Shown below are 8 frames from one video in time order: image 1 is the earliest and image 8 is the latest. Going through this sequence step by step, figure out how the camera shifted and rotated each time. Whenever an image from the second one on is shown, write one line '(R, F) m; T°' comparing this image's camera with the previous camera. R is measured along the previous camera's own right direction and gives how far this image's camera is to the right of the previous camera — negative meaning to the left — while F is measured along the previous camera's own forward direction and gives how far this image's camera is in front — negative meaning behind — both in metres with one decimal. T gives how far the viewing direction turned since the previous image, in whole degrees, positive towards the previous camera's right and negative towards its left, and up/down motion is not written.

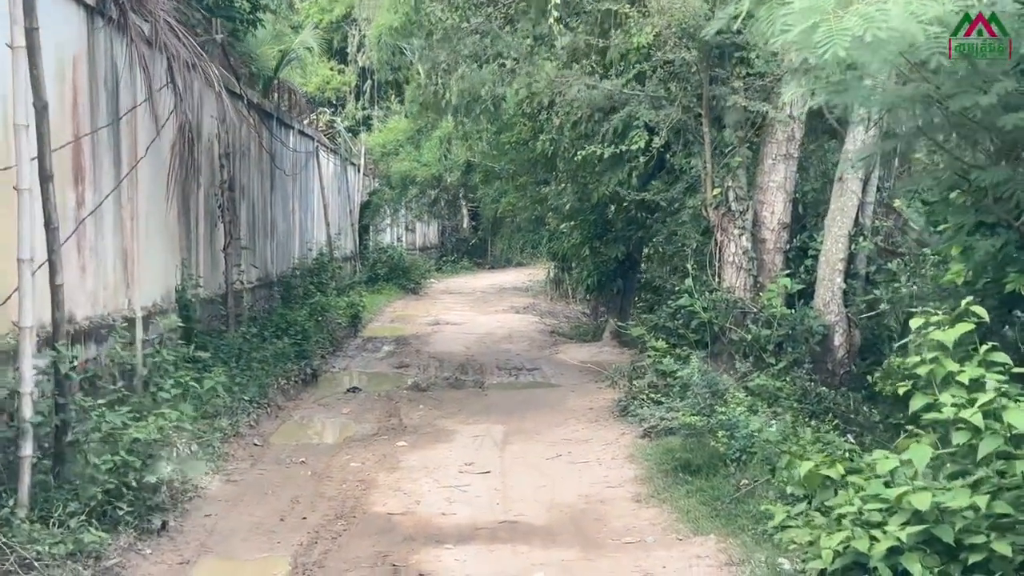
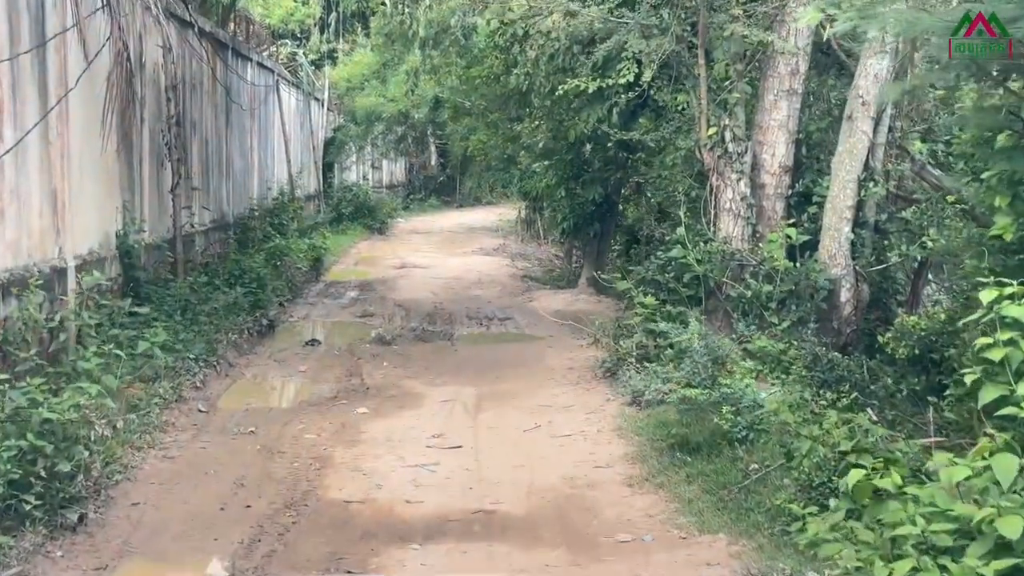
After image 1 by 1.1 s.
(0.0, +0.7) m; +1°
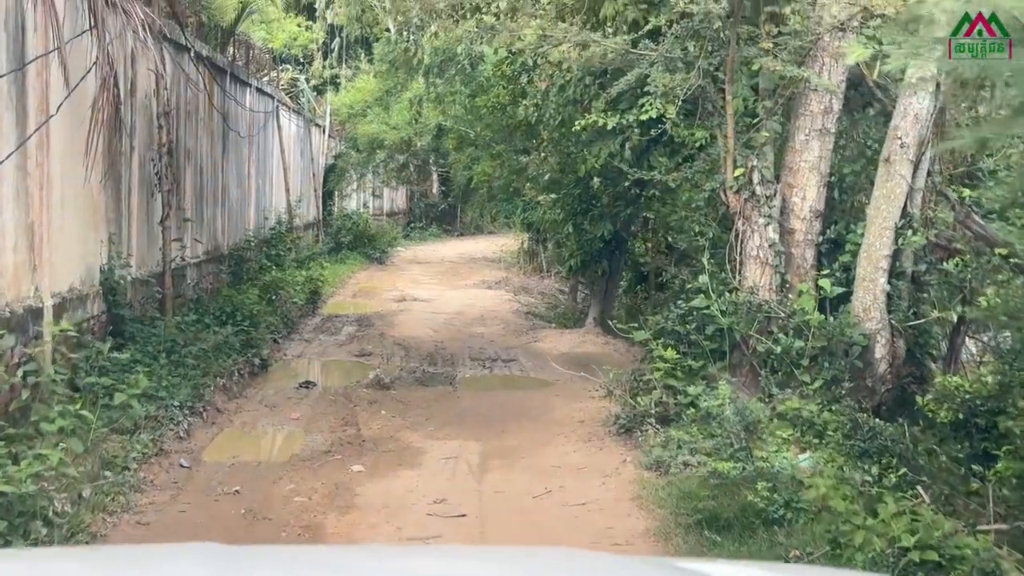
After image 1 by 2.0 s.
(0.0, +0.5) m; 0°
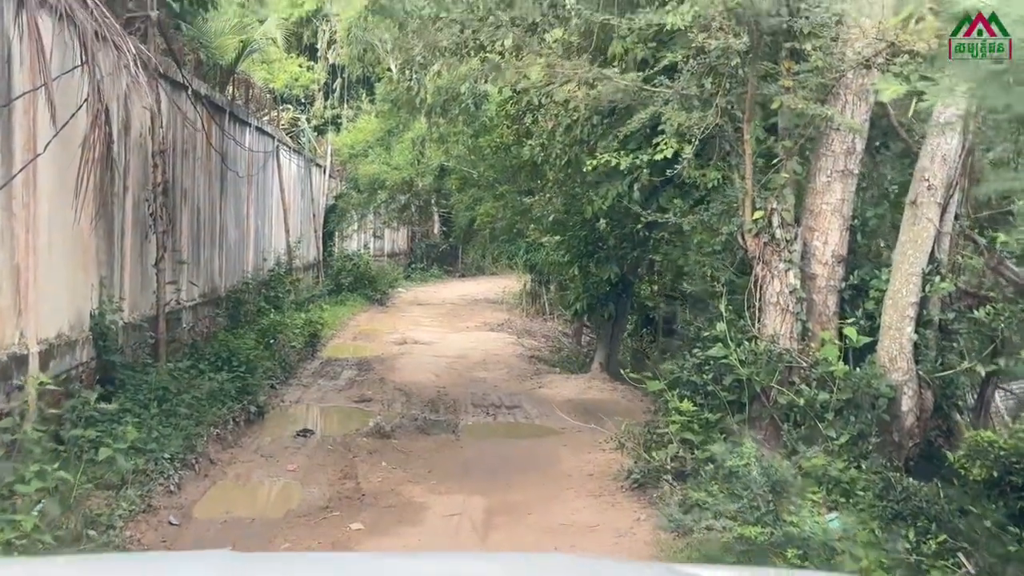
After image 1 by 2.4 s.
(0.0, +0.3) m; 0°
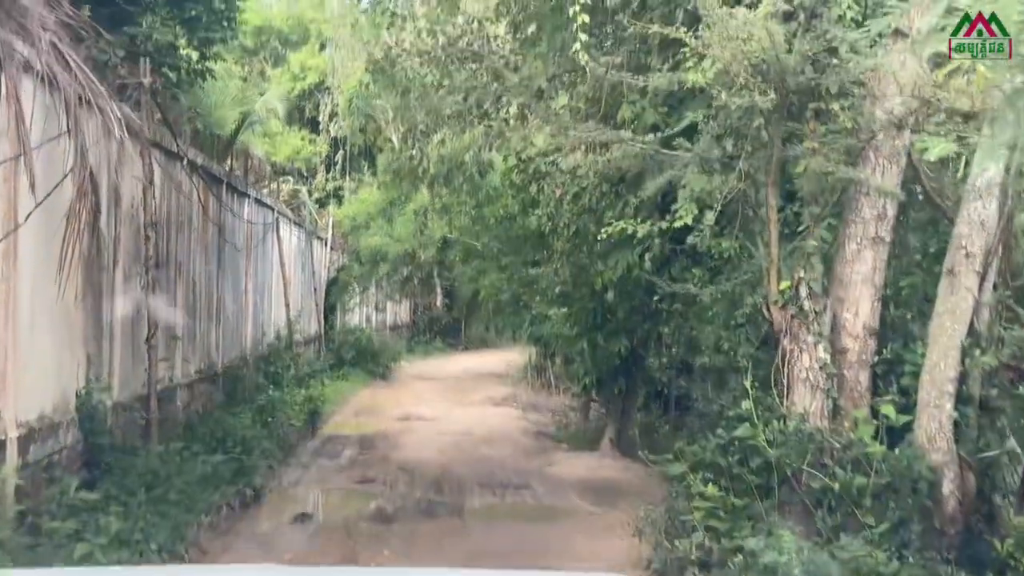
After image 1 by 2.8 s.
(0.0, +0.4) m; 0°
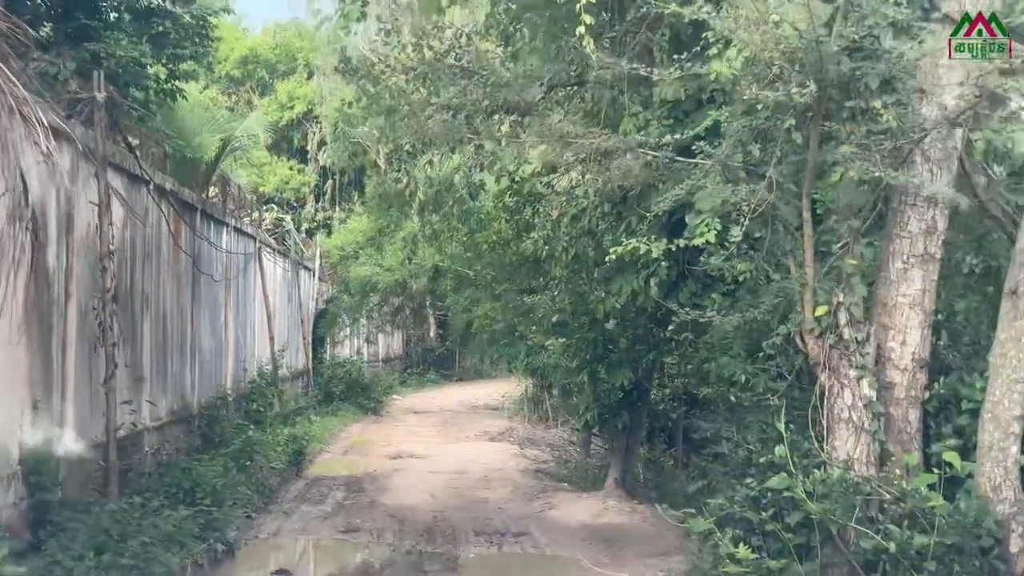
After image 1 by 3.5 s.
(0.0, +0.8) m; 0°
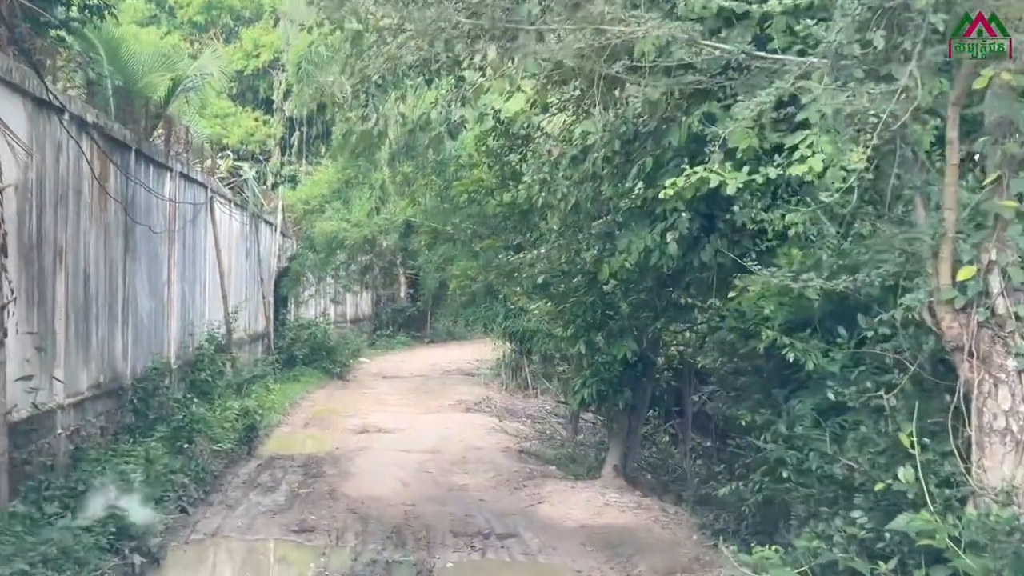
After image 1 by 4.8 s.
(-0.1, +1.5) m; +1°
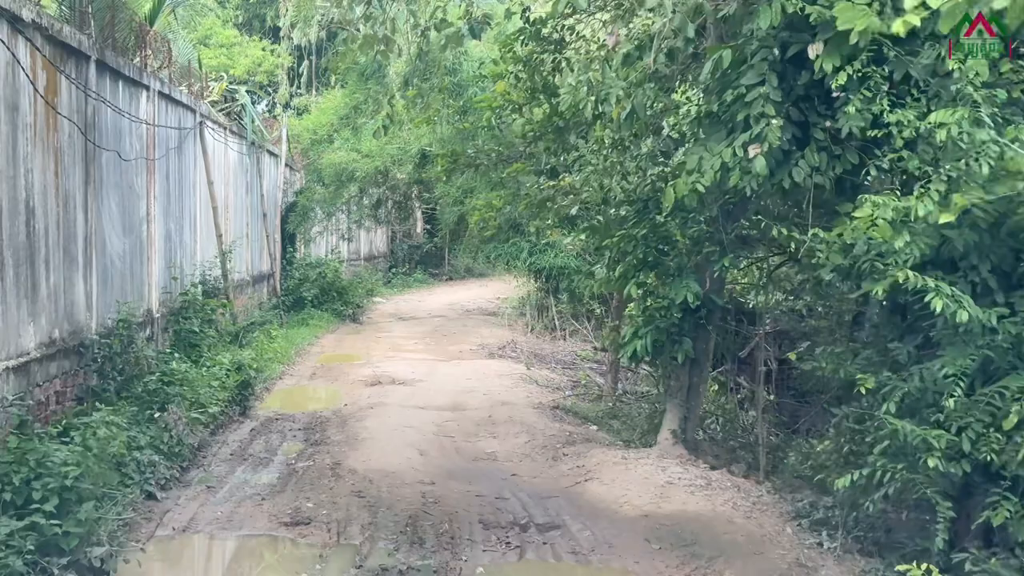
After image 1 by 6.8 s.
(-0.1, +1.6) m; -1°
